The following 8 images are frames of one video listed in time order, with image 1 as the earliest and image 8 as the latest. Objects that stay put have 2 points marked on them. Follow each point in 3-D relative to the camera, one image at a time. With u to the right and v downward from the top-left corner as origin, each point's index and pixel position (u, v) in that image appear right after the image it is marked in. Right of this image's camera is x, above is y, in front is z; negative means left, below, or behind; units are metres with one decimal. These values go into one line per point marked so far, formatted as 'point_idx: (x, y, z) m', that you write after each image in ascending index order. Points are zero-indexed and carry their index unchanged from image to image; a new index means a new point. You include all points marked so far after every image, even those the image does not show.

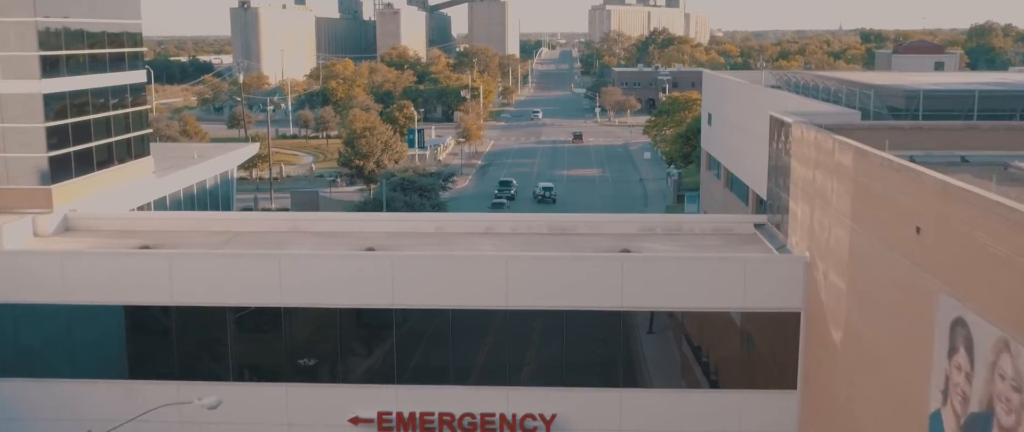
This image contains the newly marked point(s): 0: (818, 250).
0: (+5.5, -0.6, +18.2) m
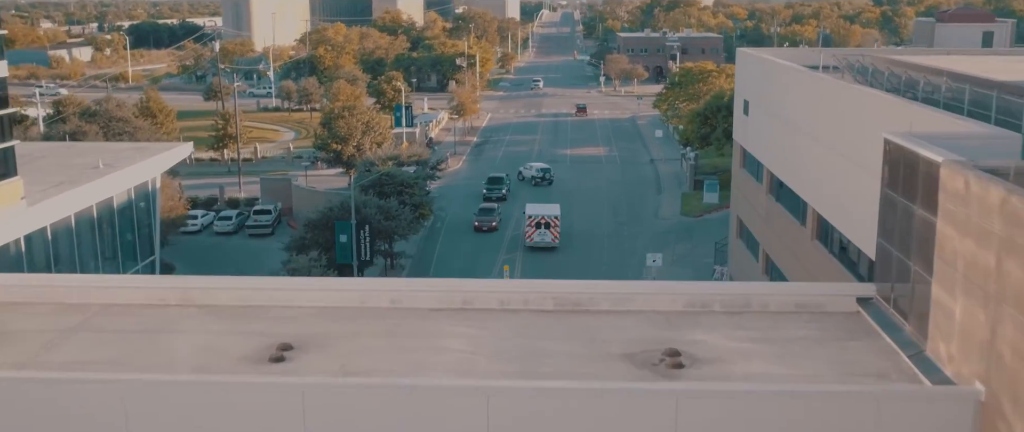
0: (+5.4, -1.9, +10.8) m
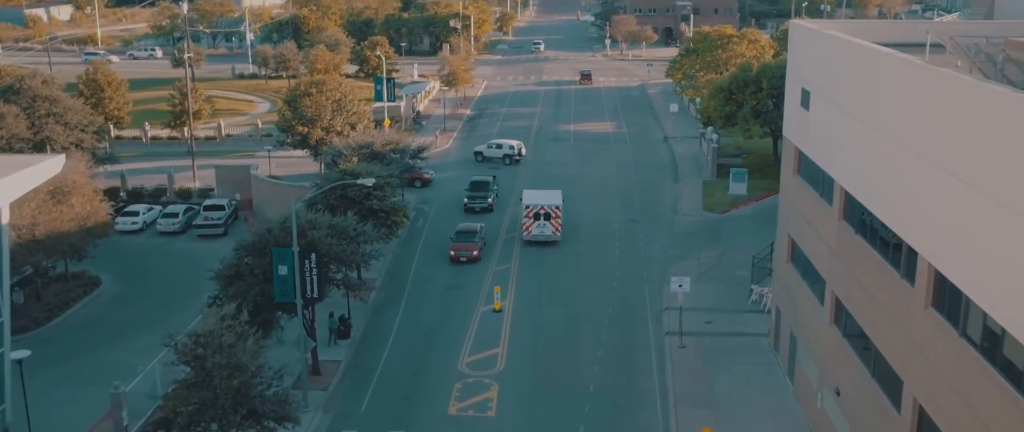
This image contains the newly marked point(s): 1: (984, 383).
0: (+5.0, -3.6, +2.7) m
1: (+7.7, -2.7, +16.5) m
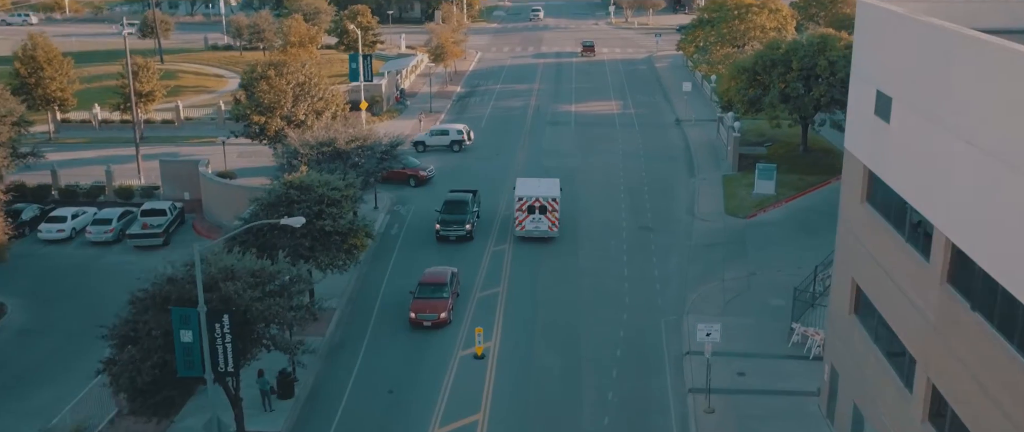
0: (+4.6, -5.6, -4.1) m
1: (+7.3, -4.2, +9.6) m
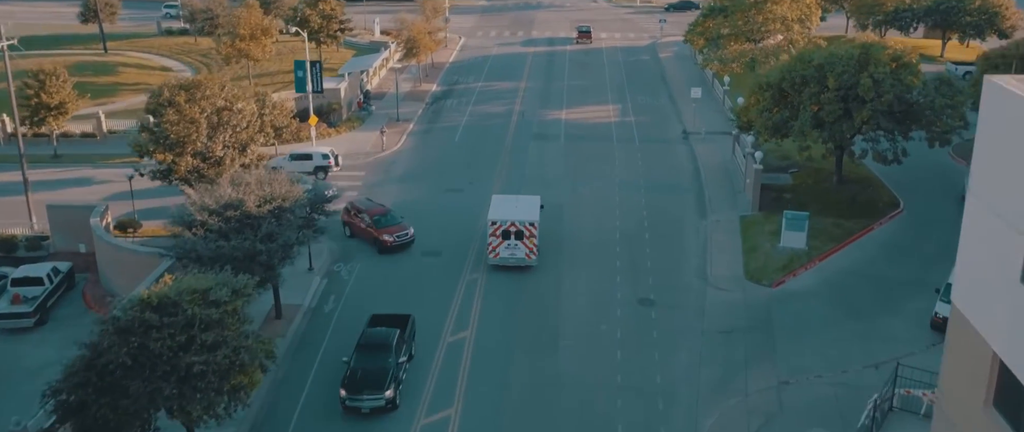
0: (+3.3, -9.8, -12.3) m
1: (+6.1, -7.8, +1.3) m
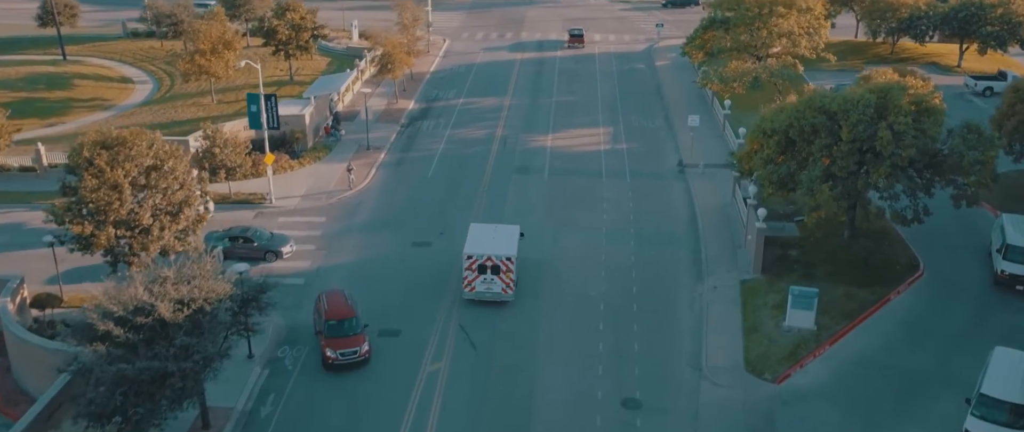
0: (+2.3, -13.8, -16.3) m
1: (+5.0, -11.3, -2.7) m
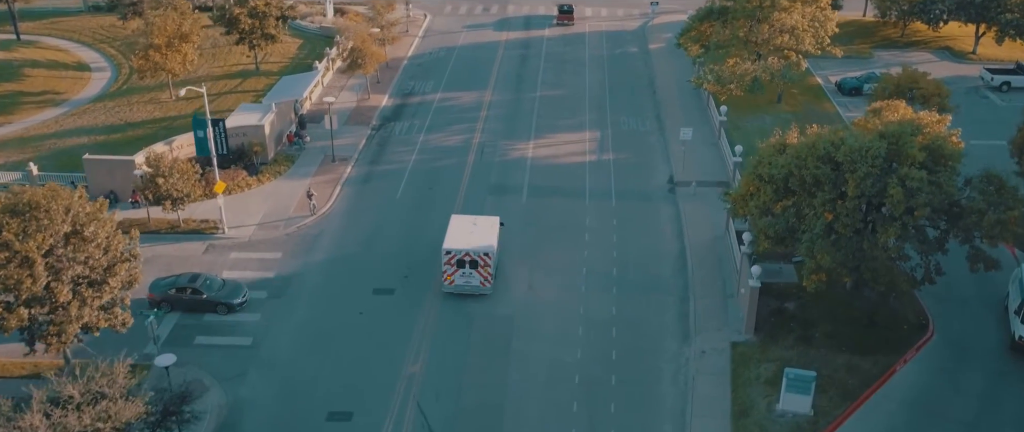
0: (+1.1, -19.4, -18.6) m
1: (+3.9, -15.9, -5.2) m
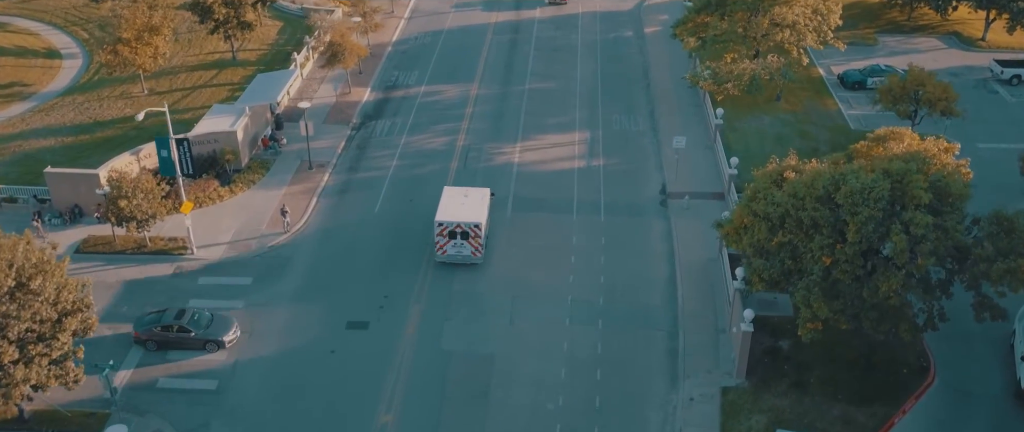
0: (+0.4, -23.6, -19.2) m
1: (+3.2, -19.3, -6.1) m
